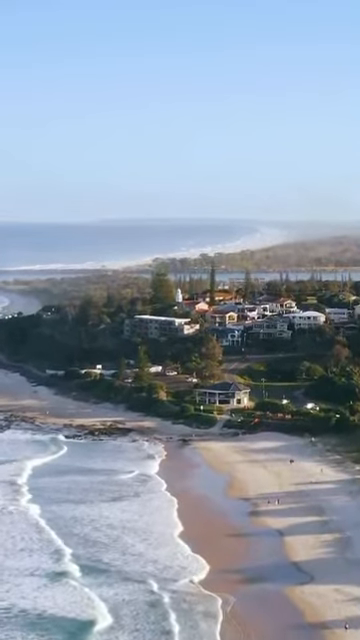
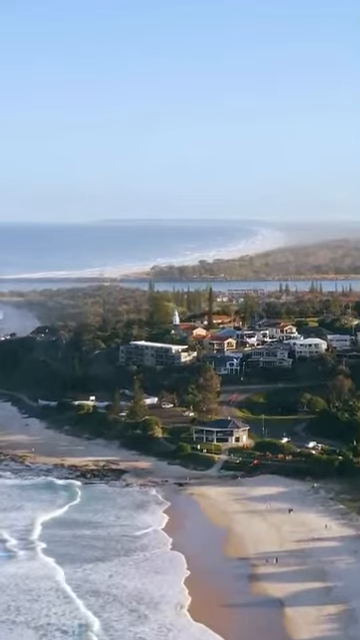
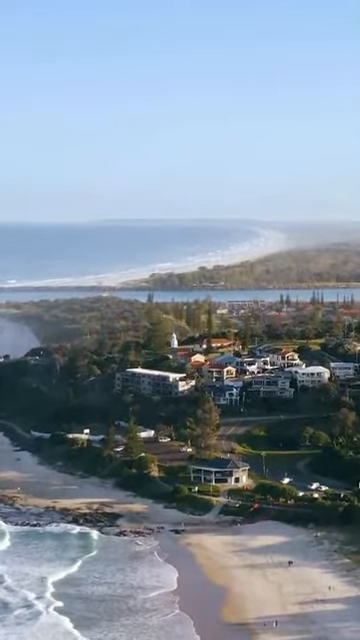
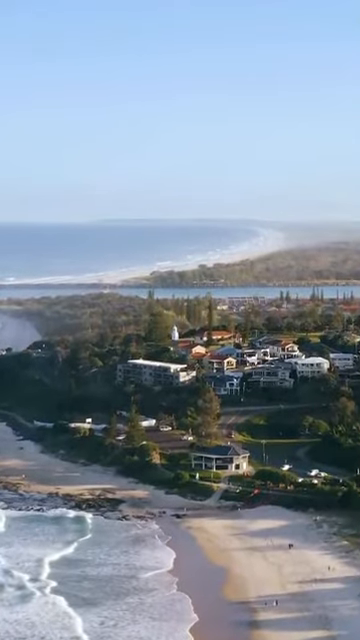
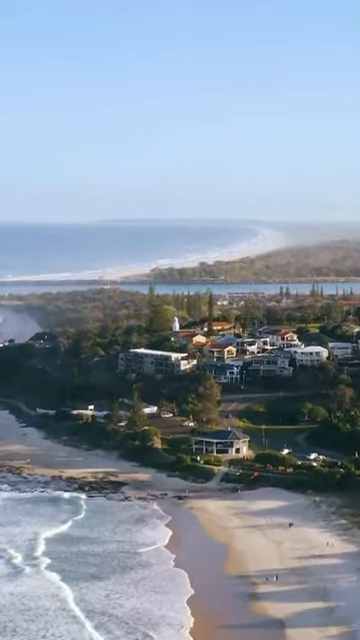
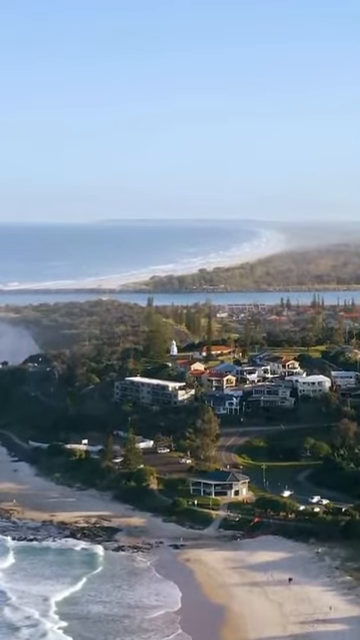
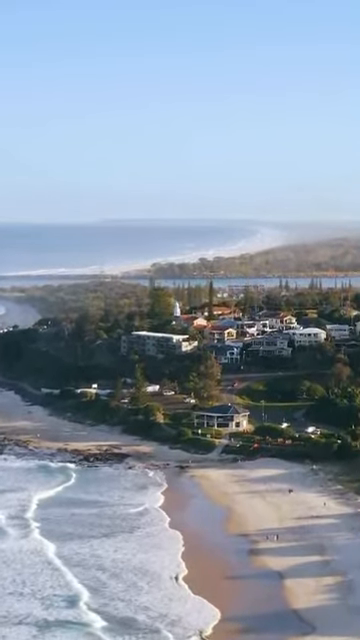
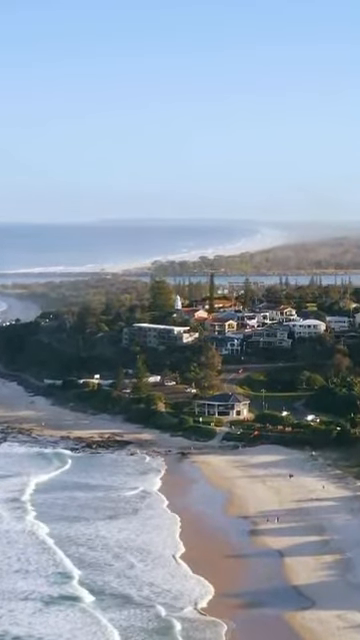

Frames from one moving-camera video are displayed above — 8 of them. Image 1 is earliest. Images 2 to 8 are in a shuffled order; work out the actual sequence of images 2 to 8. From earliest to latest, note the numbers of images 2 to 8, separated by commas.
8, 7, 2, 5, 4, 3, 6
